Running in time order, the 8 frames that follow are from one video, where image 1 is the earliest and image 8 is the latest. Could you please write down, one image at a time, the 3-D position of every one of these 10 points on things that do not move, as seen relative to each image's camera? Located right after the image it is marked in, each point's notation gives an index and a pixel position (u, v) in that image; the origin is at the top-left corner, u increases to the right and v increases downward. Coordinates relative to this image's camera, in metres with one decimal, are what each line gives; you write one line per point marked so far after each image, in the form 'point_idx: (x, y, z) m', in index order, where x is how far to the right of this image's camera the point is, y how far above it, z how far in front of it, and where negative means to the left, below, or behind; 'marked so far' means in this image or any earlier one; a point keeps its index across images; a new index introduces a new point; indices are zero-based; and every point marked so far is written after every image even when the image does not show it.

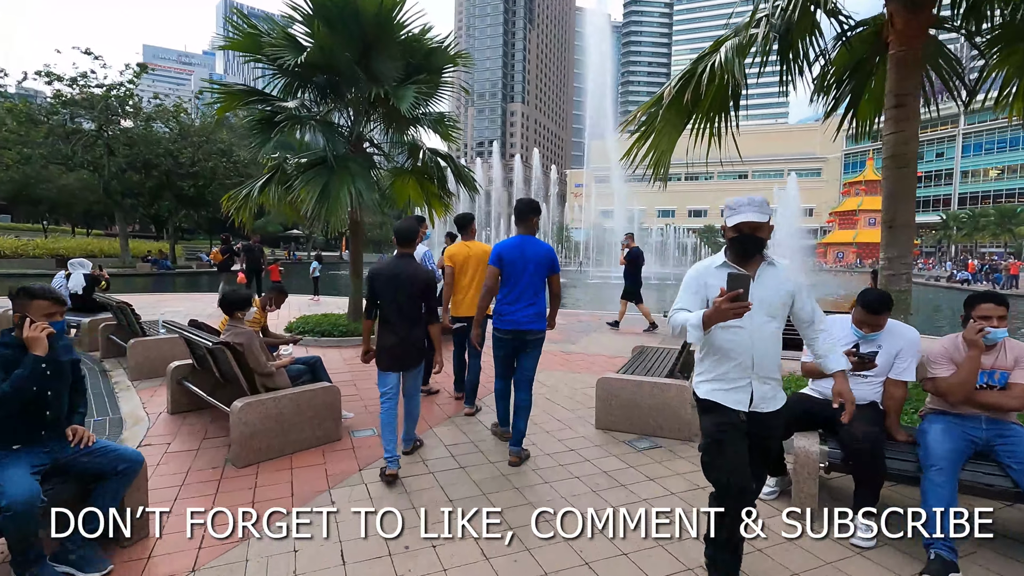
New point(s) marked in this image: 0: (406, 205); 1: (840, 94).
0: (-2.0, +1.5, +10.0) m
1: (+3.6, +2.1, +5.9) m
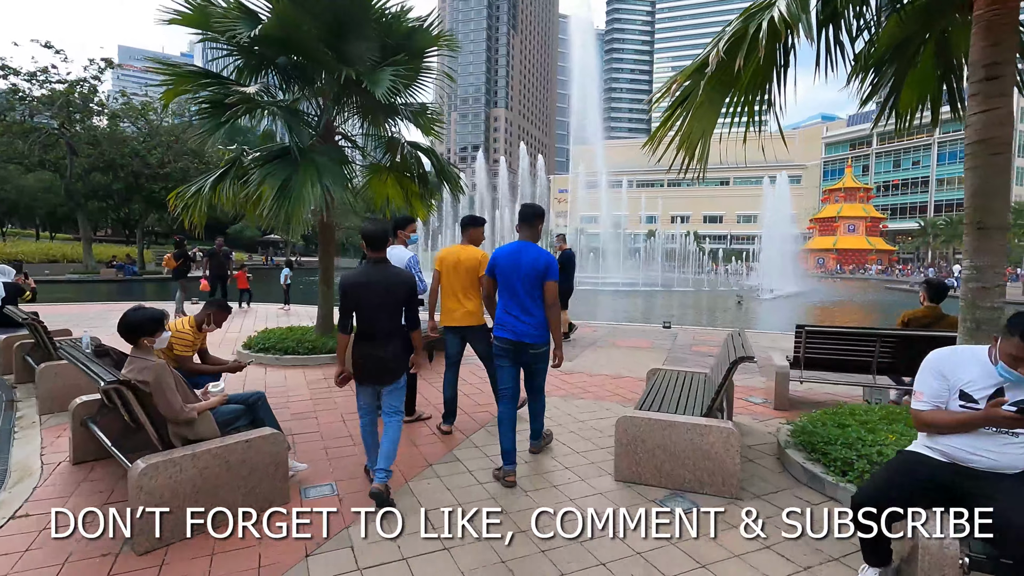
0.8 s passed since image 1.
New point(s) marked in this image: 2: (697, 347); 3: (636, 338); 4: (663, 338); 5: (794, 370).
0: (-2.2, +1.4, +9.0) m
1: (+3.5, +2.0, +5.1) m
2: (+2.9, -0.9, +8.5) m
3: (+2.2, -0.9, +9.3) m
4: (+2.6, -0.9, +9.3) m
5: (+2.6, -0.8, +5.0) m
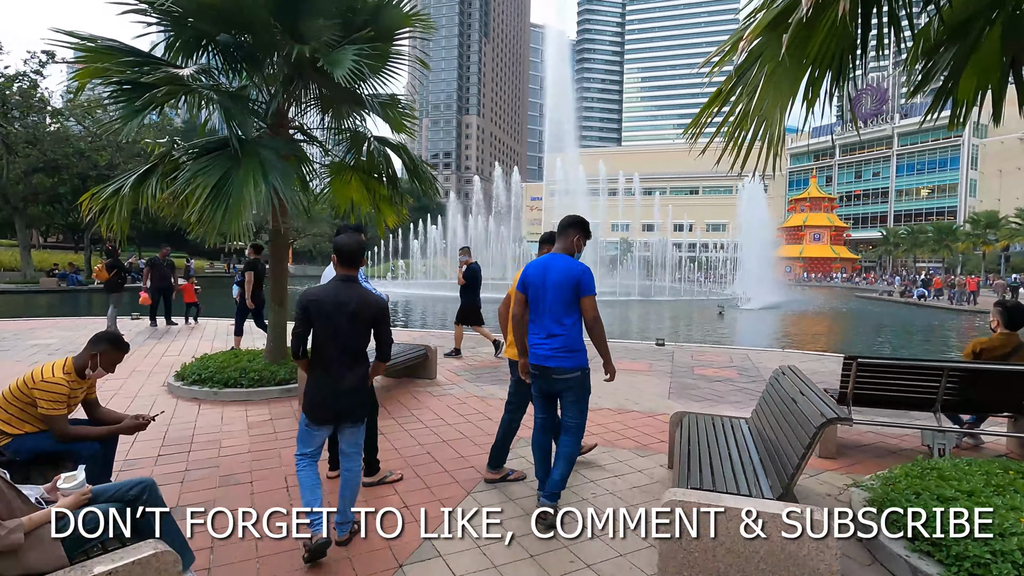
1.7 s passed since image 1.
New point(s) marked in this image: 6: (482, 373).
0: (-2.4, +1.2, +8.0) m
1: (+3.4, +1.8, +4.4) m
2: (+2.7, -1.2, +7.7) m
3: (+1.9, -1.1, +8.4) m
4: (+2.3, -1.1, +8.5) m
5: (+2.6, -0.9, +4.1) m
6: (-0.4, -1.2, +7.3) m
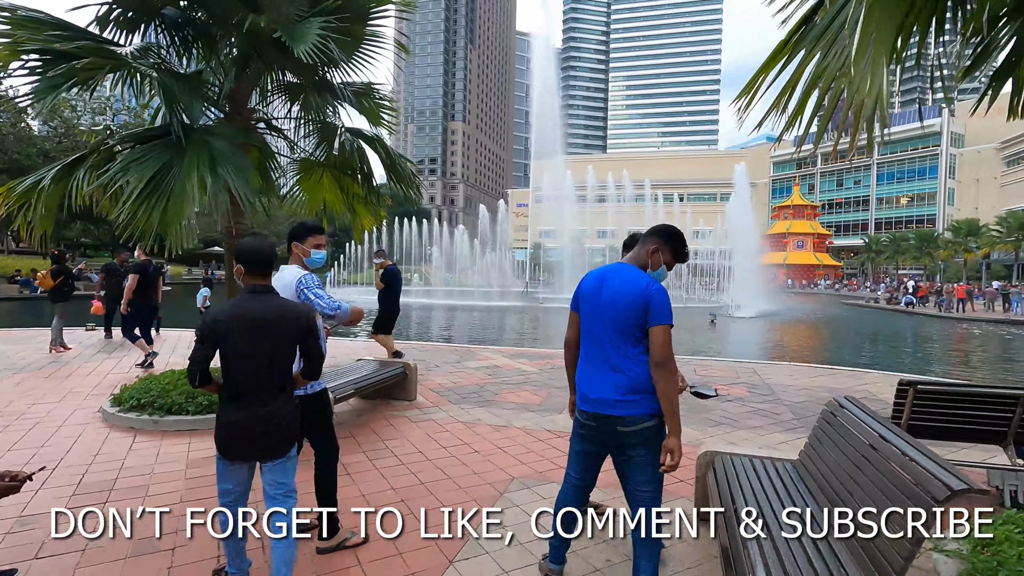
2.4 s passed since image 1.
0: (-2.6, +1.0, +7.2) m
1: (+3.4, +1.7, +3.8) m
2: (+2.5, -1.3, +7.0) m
3: (+1.7, -1.3, +7.7) m
4: (+2.2, -1.3, +7.8) m
5: (+2.5, -1.0, +3.5) m
6: (-0.5, -1.3, +6.5) m
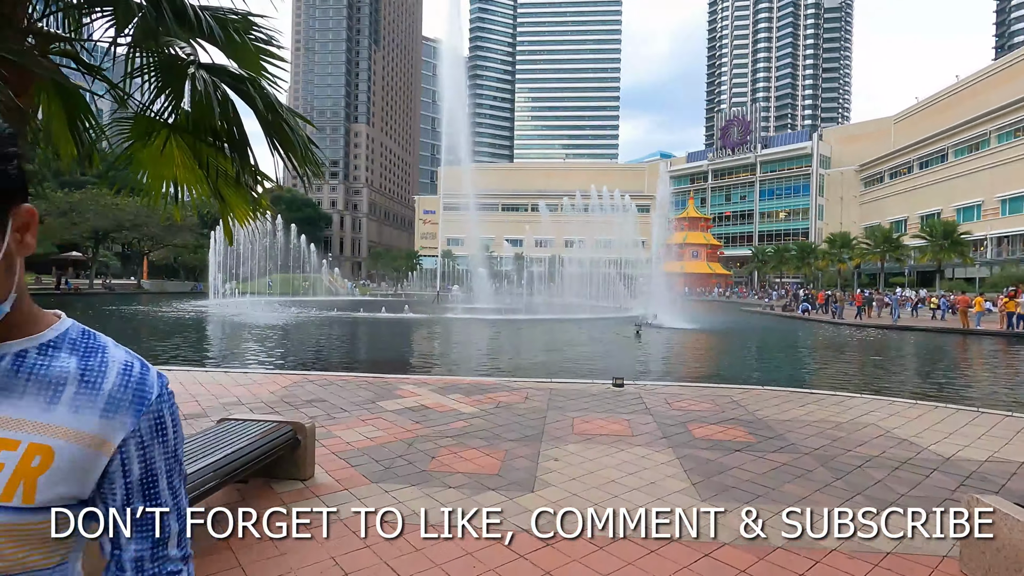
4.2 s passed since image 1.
0: (-3.2, +0.8, +4.9) m
1: (+3.3, +1.6, +2.6) m
2: (+1.9, -1.5, +5.6) m
3: (+1.0, -1.4, +6.2) m
4: (+1.4, -1.5, +6.3) m
5: (+2.5, -1.1, +2.1) m
6: (-1.0, -1.5, +4.6) m
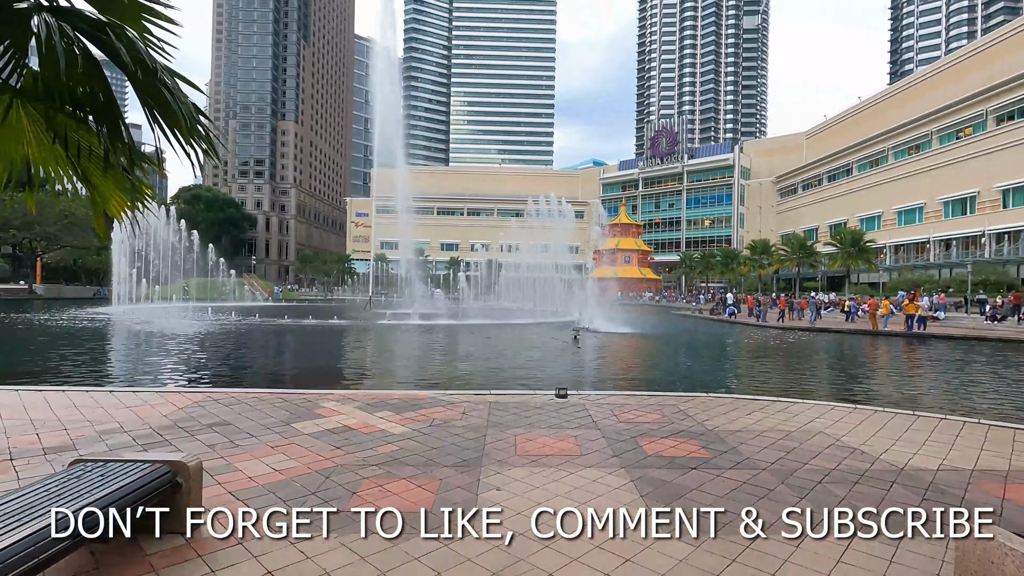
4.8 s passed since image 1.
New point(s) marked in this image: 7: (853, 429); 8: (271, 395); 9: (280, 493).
0: (-3.7, +0.8, +3.9) m
1: (+3.0, +1.6, +2.4) m
2: (+1.3, -1.5, +5.2) m
3: (+0.3, -1.5, +5.6) m
4: (+0.7, -1.5, +5.8) m
5: (+2.3, -1.2, +1.8) m
6: (-1.5, -1.5, +3.8) m
7: (+3.8, -1.6, +6.0) m
8: (-3.1, -1.4, +7.0) m
9: (-1.7, -1.5, +3.9) m
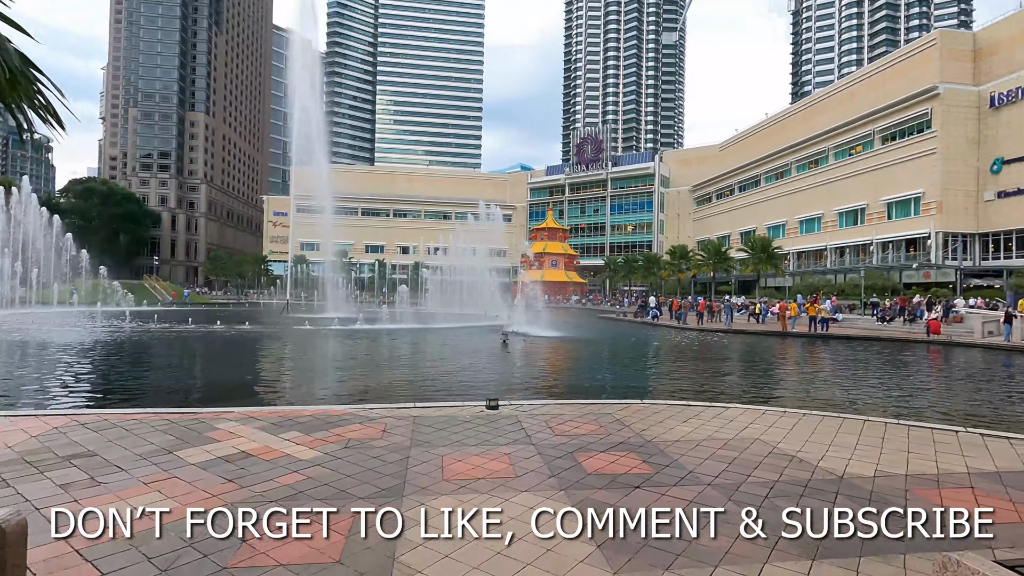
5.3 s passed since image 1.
0: (-4.1, +0.8, +2.9) m
1: (+2.7, +1.6, +2.3) m
2: (+0.7, -1.5, +4.8) m
3: (-0.4, -1.5, +5.1) m
4: (0.0, -1.5, +5.4) m
5: (+2.1, -1.2, +1.6) m
6: (-1.9, -1.5, +3.1) m
7: (+3.0, -1.6, +5.9) m
8: (-4.0, -1.4, +6.0) m
9: (-2.1, -1.5, +3.1) m
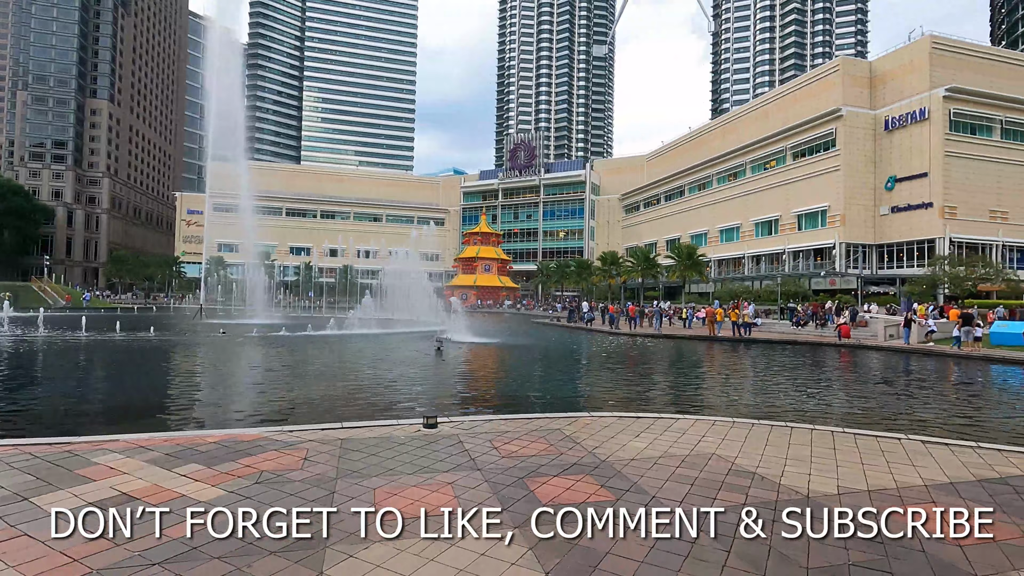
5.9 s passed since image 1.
0: (-4.3, +0.8, +1.8) m
1: (+2.6, +1.5, +2.1) m
2: (+0.2, -1.6, +4.3) m
3: (-0.8, -1.6, +4.5) m
4: (-0.5, -1.6, +4.8) m
5: (+2.0, -1.2, +1.3) m
6: (-2.1, -1.5, +2.3) m
7: (+2.4, -1.7, +5.7) m
8: (-4.5, -1.5, +4.9) m
9: (-2.4, -1.5, +2.3) m
